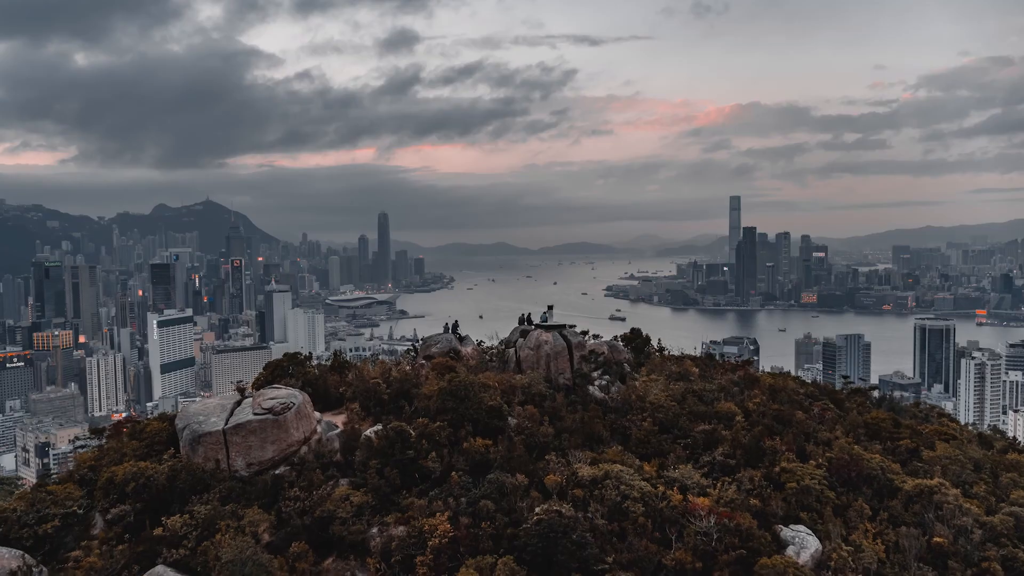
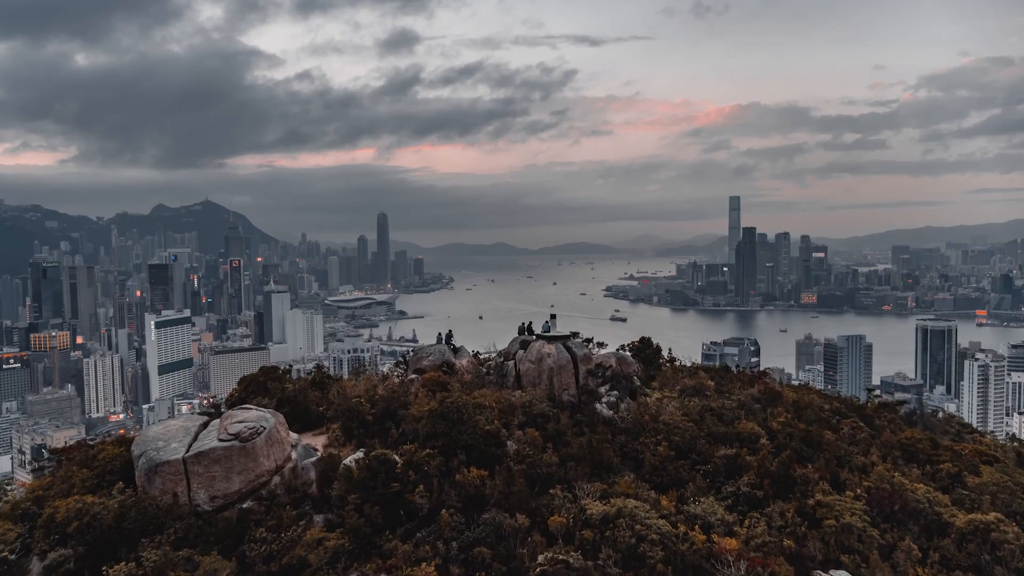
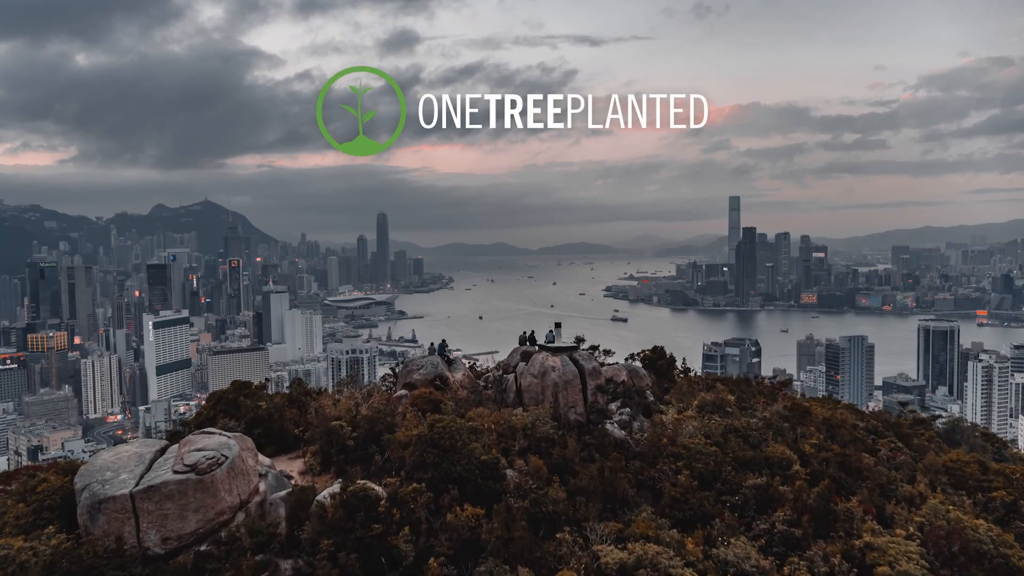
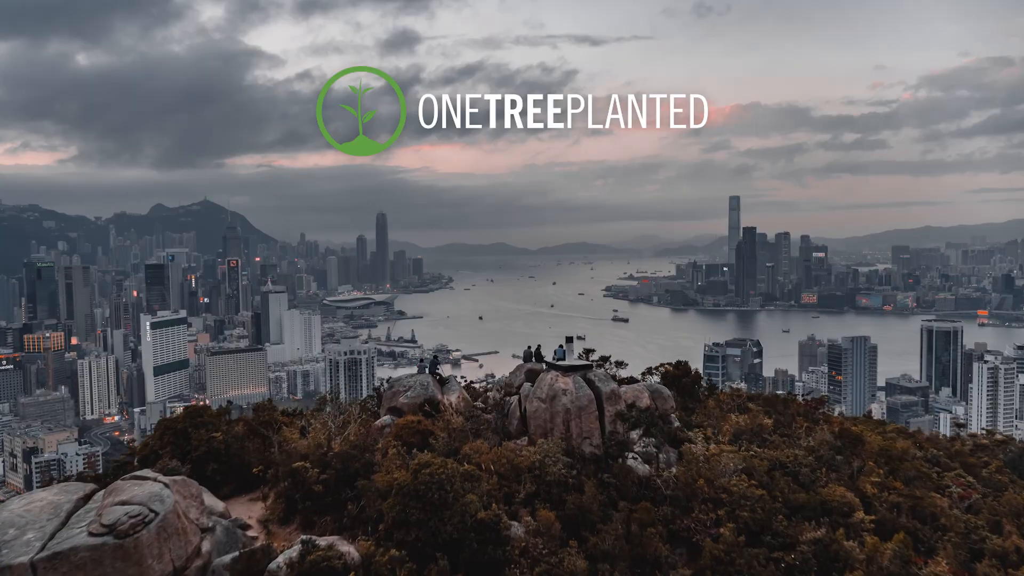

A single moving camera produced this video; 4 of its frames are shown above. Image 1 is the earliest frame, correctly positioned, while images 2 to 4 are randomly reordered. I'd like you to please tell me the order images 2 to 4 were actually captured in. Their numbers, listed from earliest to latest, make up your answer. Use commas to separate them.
2, 3, 4
